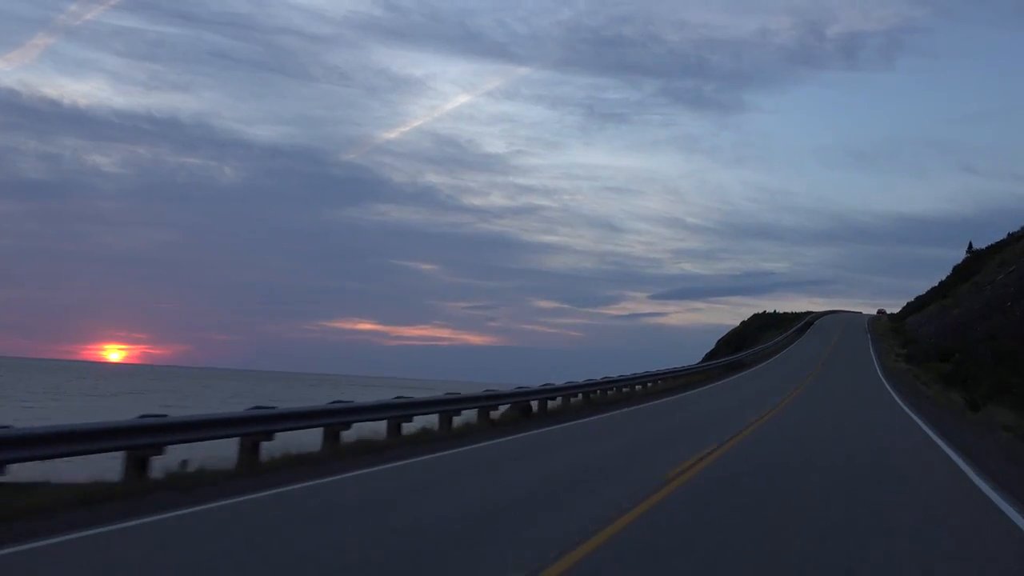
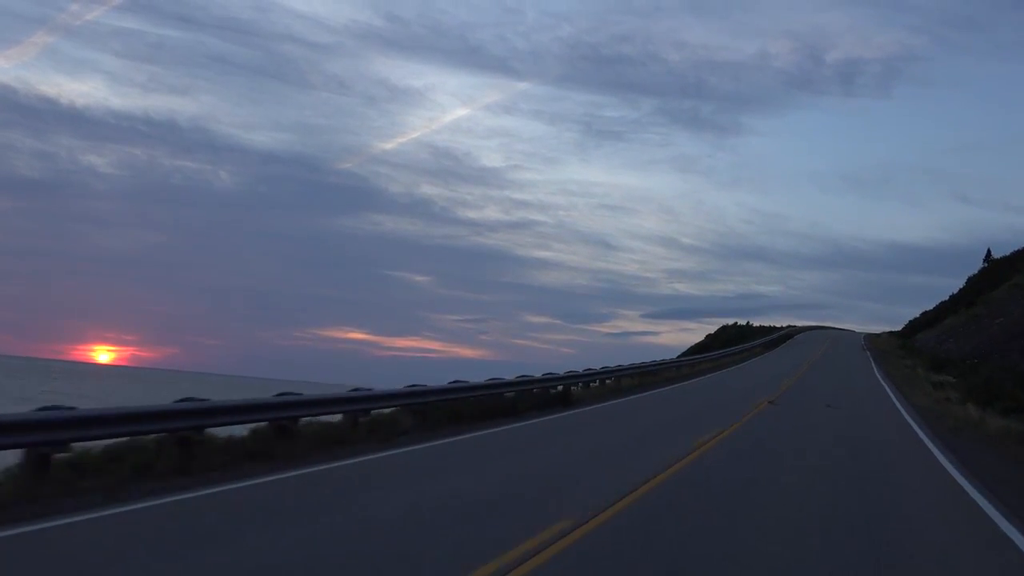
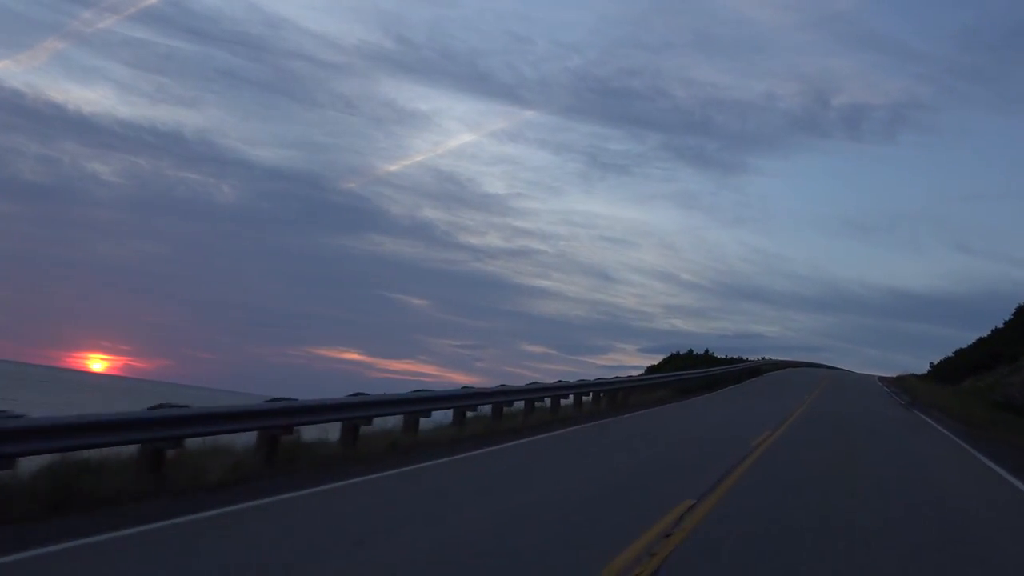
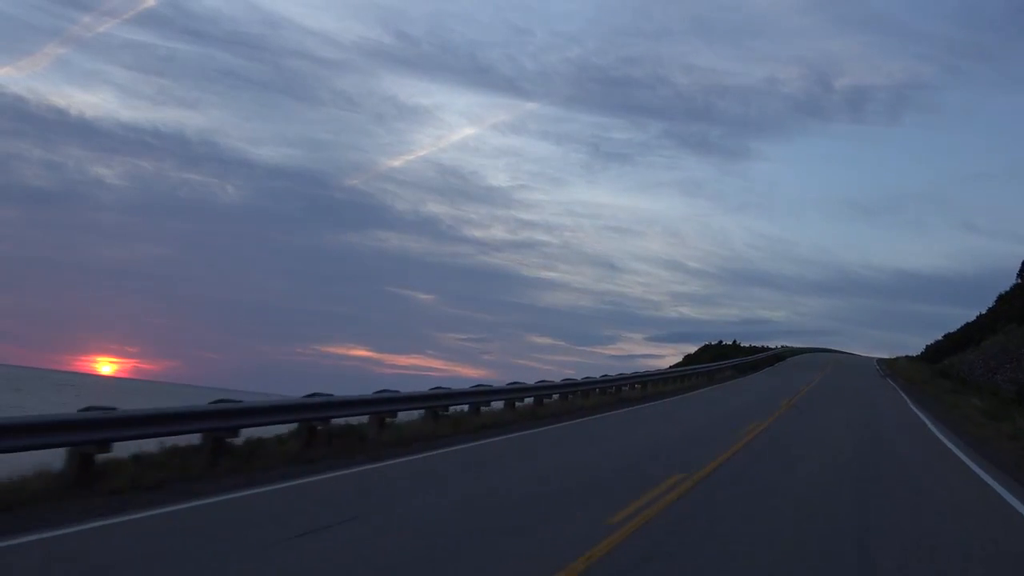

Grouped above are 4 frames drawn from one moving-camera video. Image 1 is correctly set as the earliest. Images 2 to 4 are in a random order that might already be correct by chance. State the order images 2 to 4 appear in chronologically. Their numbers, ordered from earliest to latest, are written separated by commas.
2, 4, 3
